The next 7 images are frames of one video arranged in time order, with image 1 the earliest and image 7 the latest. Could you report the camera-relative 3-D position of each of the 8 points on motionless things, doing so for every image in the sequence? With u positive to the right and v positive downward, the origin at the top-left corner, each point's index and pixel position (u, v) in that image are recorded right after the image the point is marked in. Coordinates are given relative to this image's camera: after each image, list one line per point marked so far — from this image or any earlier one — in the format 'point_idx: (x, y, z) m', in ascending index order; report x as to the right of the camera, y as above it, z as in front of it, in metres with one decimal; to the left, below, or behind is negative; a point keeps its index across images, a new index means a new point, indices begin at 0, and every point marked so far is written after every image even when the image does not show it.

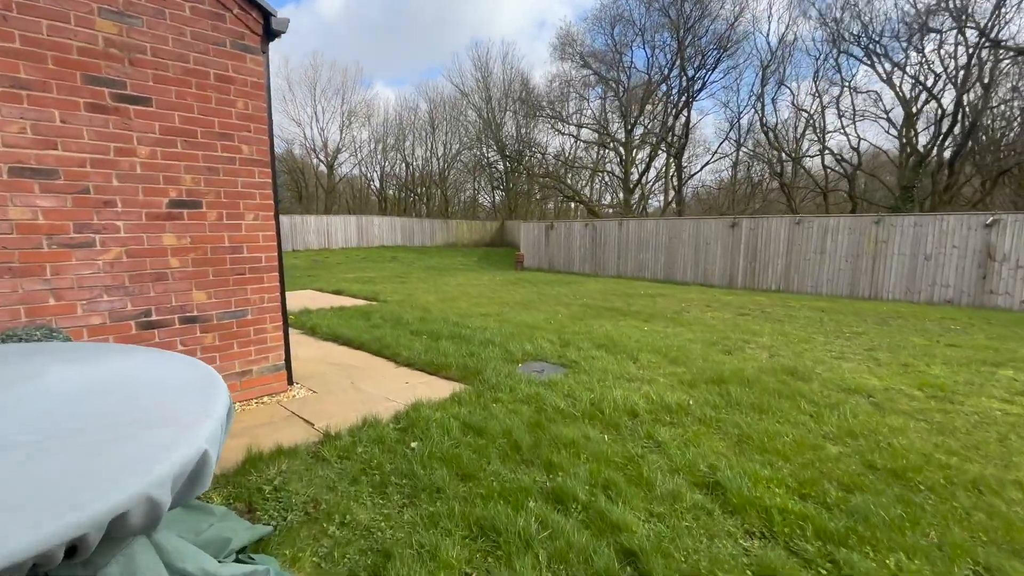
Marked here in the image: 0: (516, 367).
0: (0.0, -0.7, +4.2) m
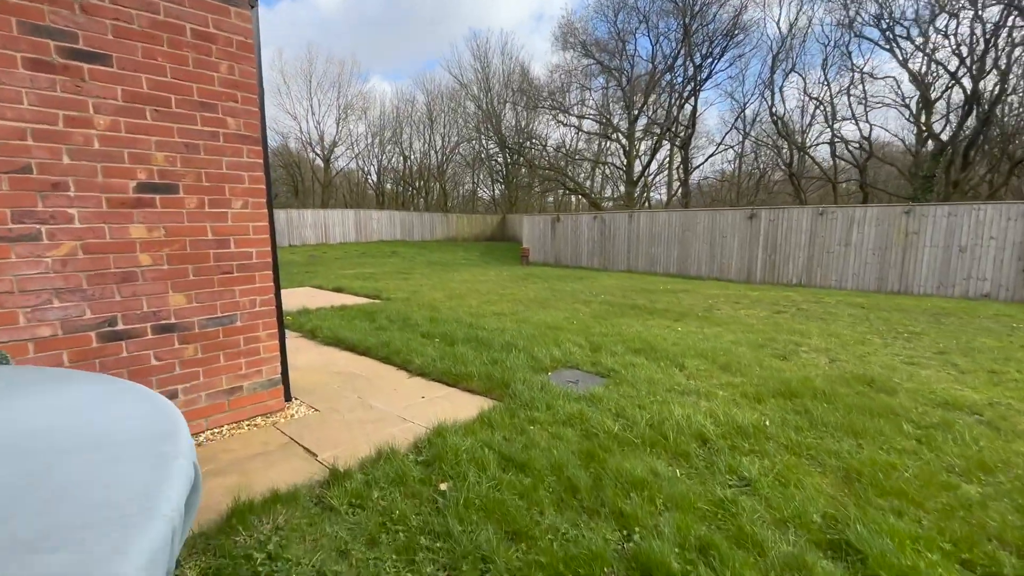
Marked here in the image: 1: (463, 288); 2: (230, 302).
0: (+0.3, -0.7, +3.6) m
1: (-0.9, 0.0, +8.9) m
2: (-1.7, -0.1, +2.8) m
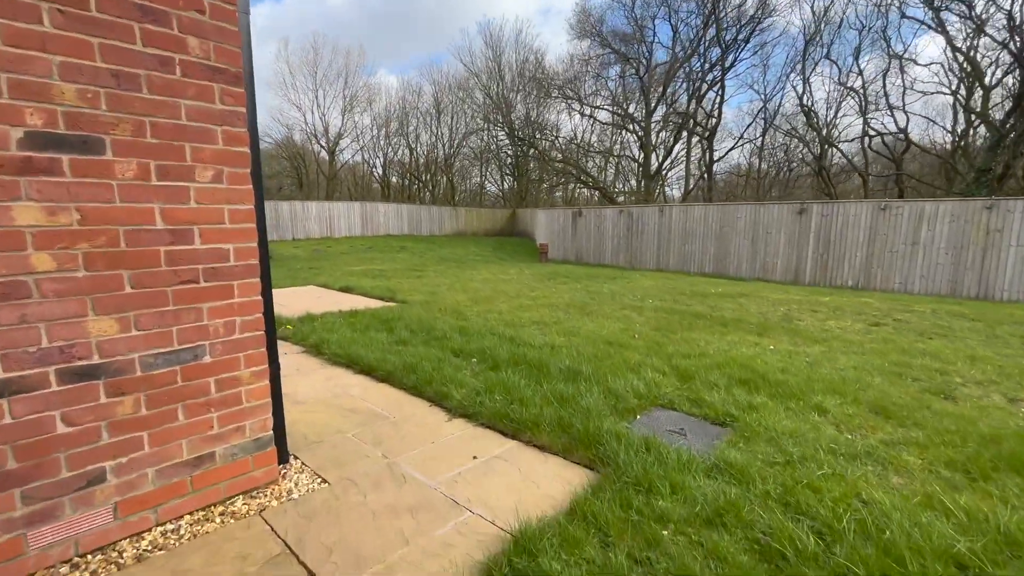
0: (+0.7, -0.8, +2.6) m
1: (-0.4, 0.0, +7.9) m
2: (-1.2, -0.2, +1.8) m
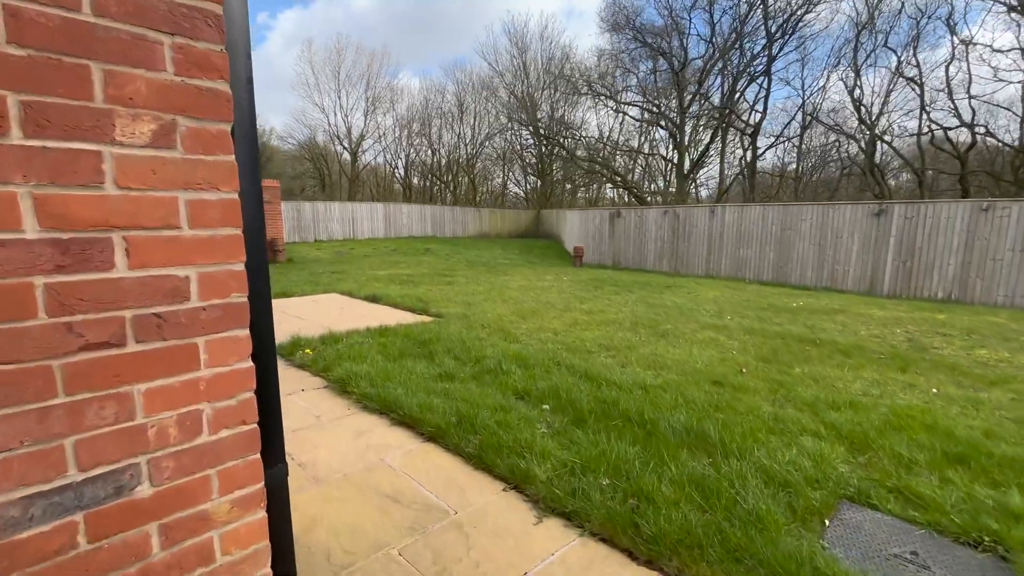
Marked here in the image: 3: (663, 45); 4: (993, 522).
0: (+1.2, -0.9, +1.6) m
1: (+0.3, -0.2, +6.9) m
2: (-0.8, -0.3, +0.9) m
3: (+6.1, +9.9, +19.3) m
4: (+1.8, -0.9, +1.8) m
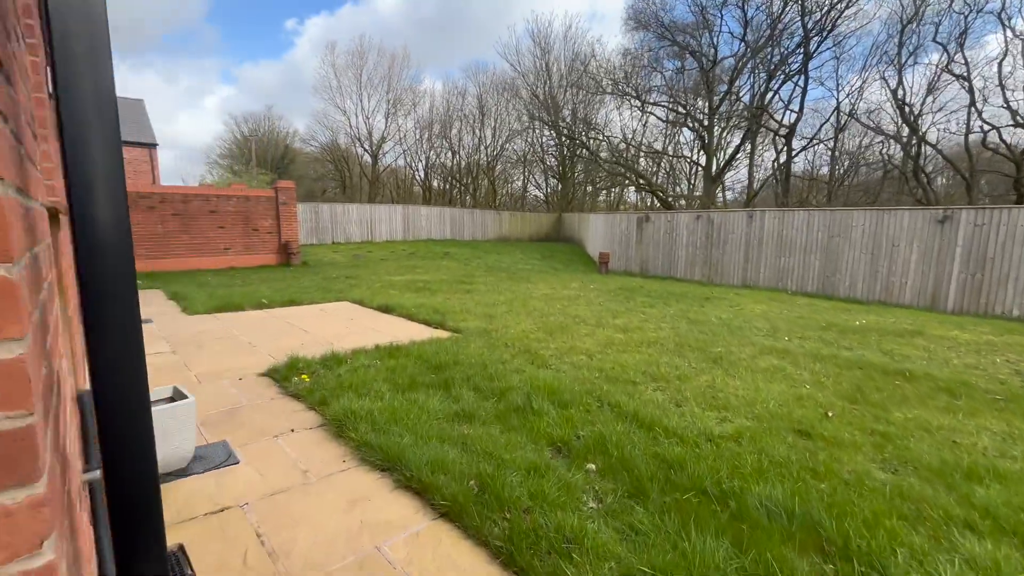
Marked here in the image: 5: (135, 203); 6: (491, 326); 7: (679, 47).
0: (+1.3, -1.1, +1.0) m
1: (+0.6, -0.3, +6.3) m
2: (-0.7, -0.4, +0.3) m
3: (+7.1, +9.6, +18.5) m
4: (+1.9, -1.0, +1.1) m
5: (-7.9, +1.8, +9.9) m
6: (-0.2, -0.4, +5.4) m
7: (+6.5, +9.4, +18.4) m
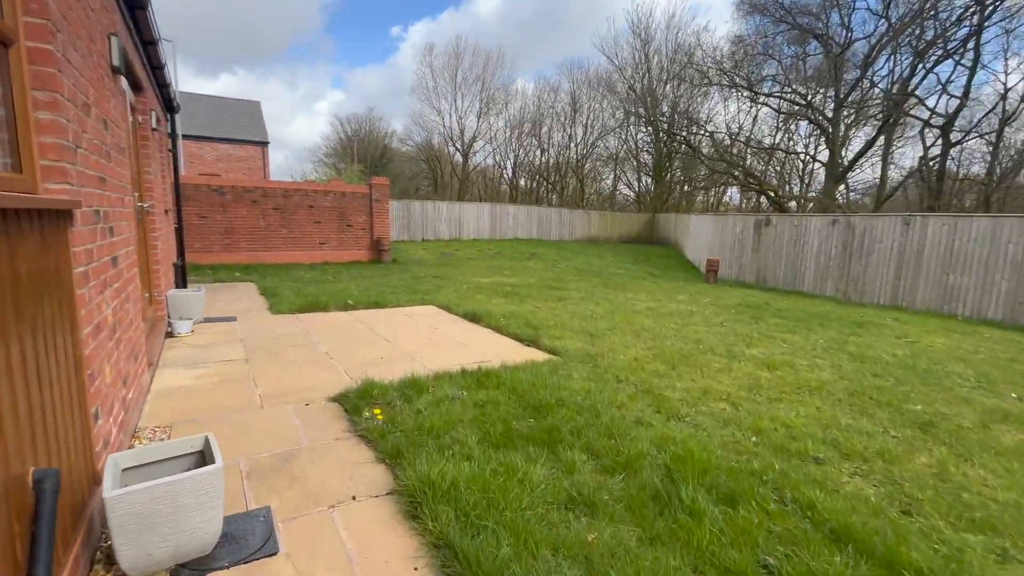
0: (+1.5, -1.3, -0.1) m
1: (+1.8, -0.5, +5.3) m
2: (-0.5, -0.5, -0.4) m
3: (+10.7, +9.1, +16.2) m
4: (+2.2, -1.2, -0.1) m
5: (-5.9, +2.0, +10.2) m
6: (+0.8, -0.6, +4.5) m
7: (+10.1, +8.9, +16.2) m
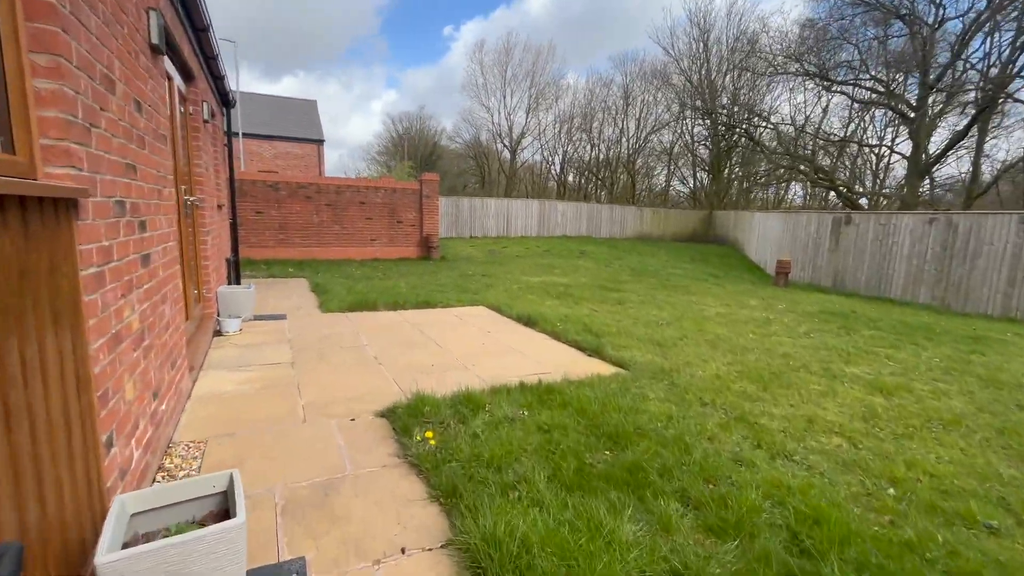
0: (+1.6, -1.3, -0.7) m
1: (+2.4, -0.6, +4.7) m
2: (-0.4, -0.5, -0.8) m
3: (+12.4, +9.0, +14.6) m
4: (+2.3, -1.3, -0.7) m
5: (-4.7, +2.1, +10.3) m
6: (+1.3, -0.6, +4.0) m
7: (+11.8, +8.8, +14.7) m
